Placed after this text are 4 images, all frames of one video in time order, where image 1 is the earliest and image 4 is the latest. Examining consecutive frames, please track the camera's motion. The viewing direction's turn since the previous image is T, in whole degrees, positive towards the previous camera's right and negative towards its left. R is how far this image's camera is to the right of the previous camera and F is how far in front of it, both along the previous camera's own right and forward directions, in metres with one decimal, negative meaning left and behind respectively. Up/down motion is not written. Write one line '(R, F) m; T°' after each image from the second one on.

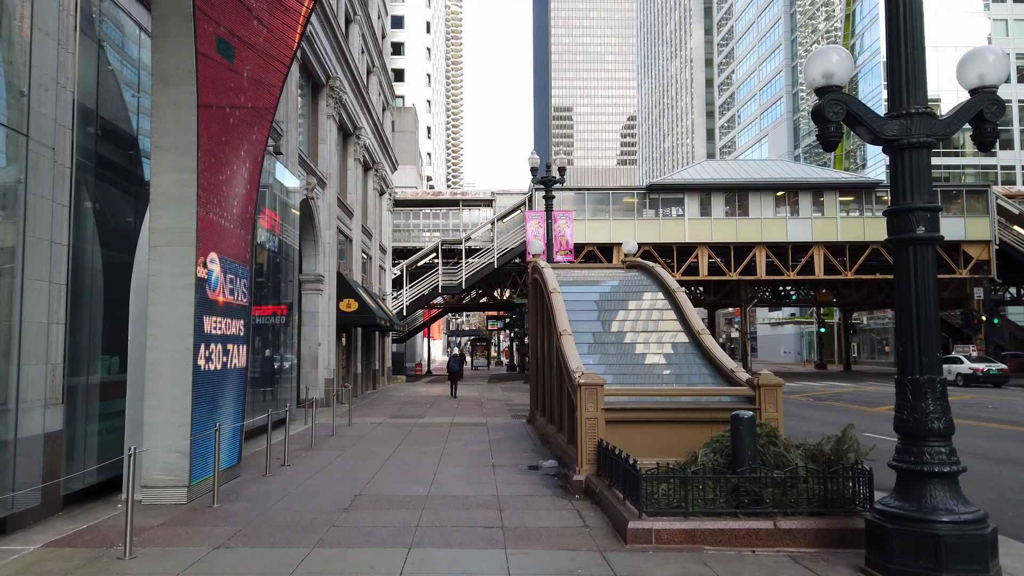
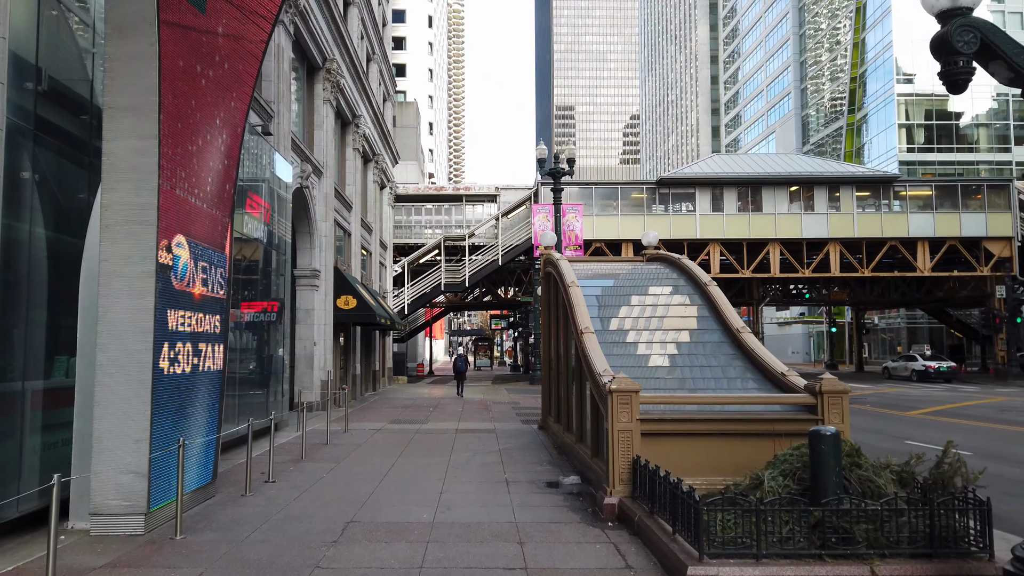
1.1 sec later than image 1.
(-0.2, +1.3) m; 0°
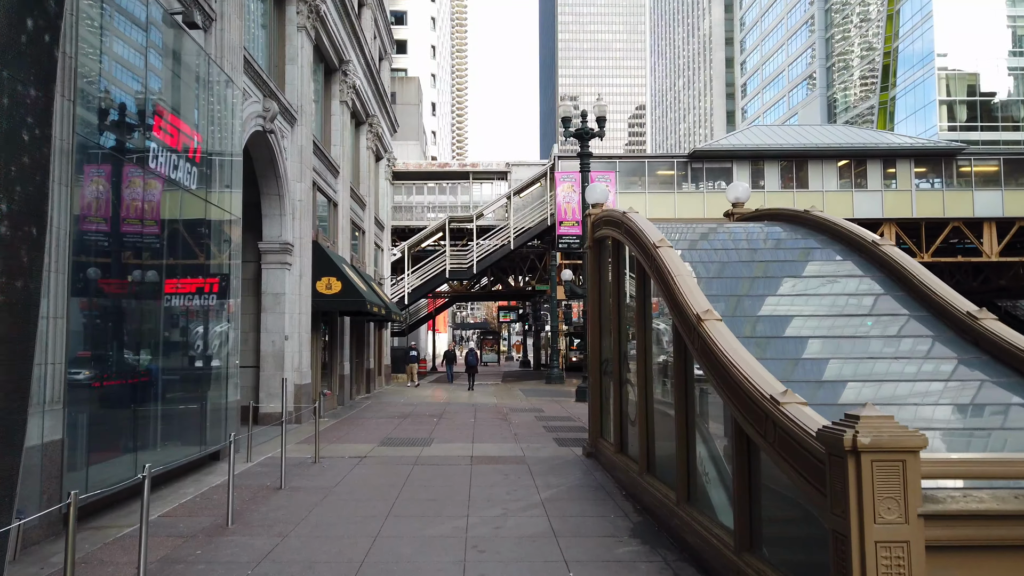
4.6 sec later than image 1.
(-0.5, +4.3) m; 0°
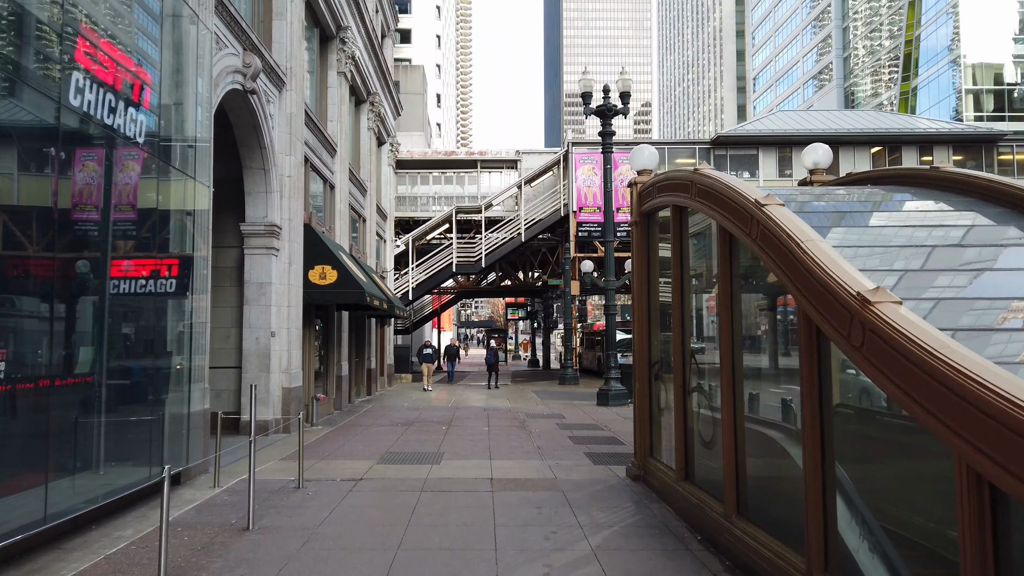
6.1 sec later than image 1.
(-0.3, +2.0) m; 0°
